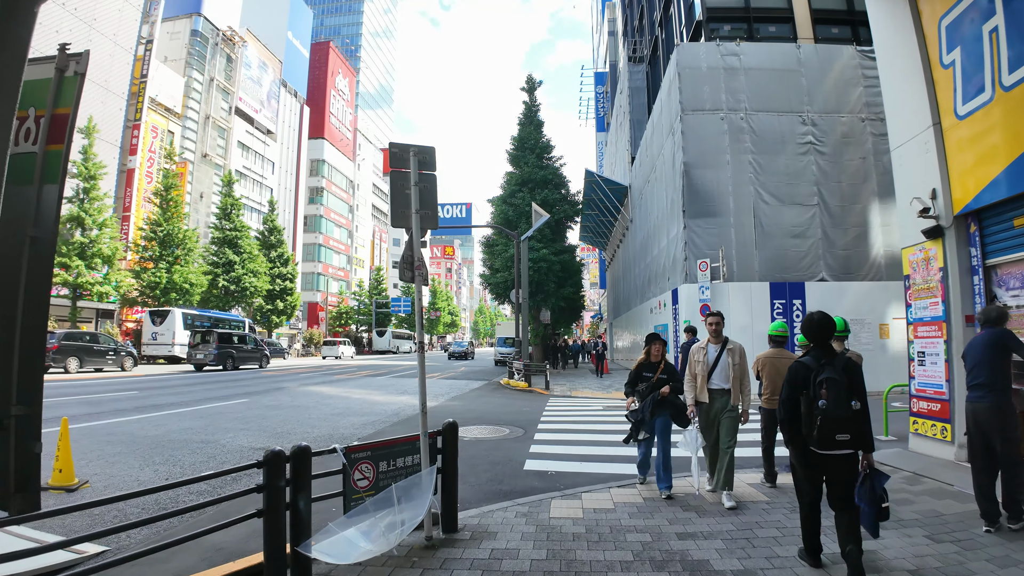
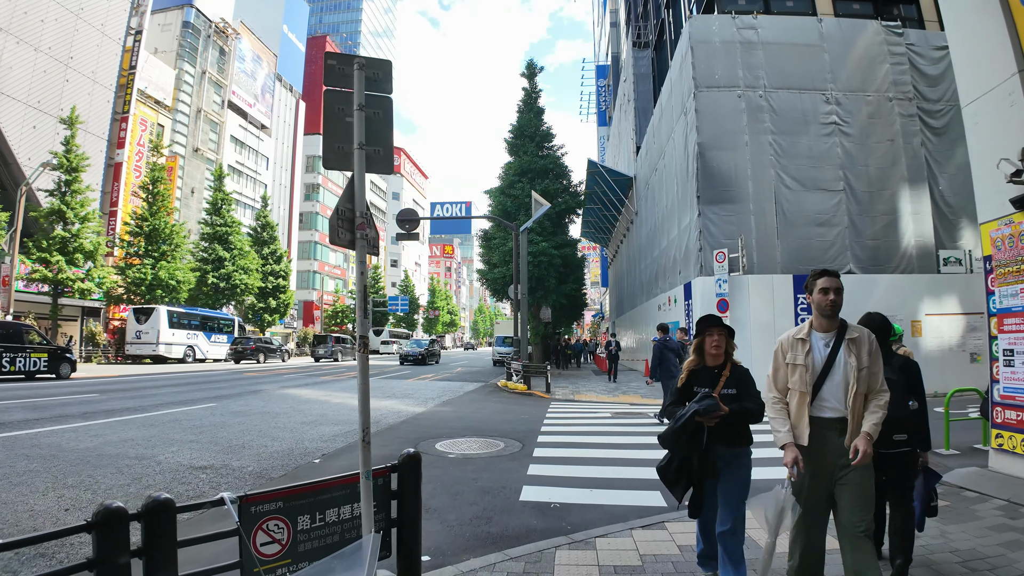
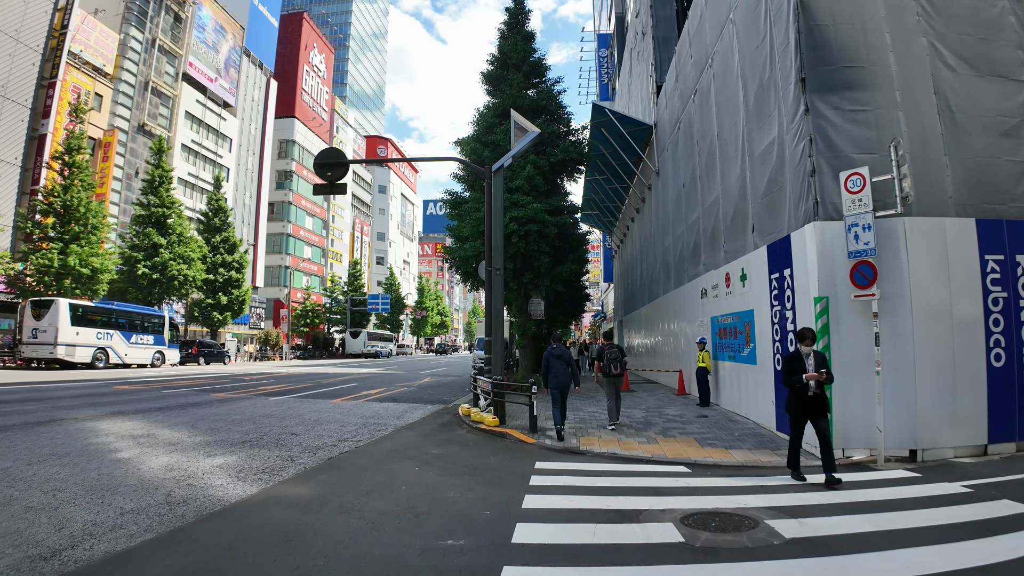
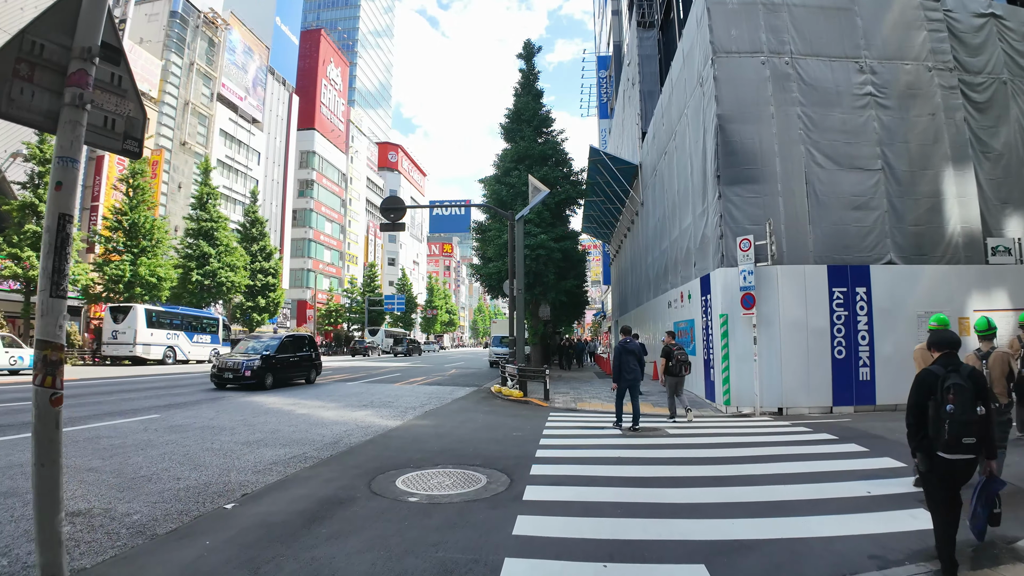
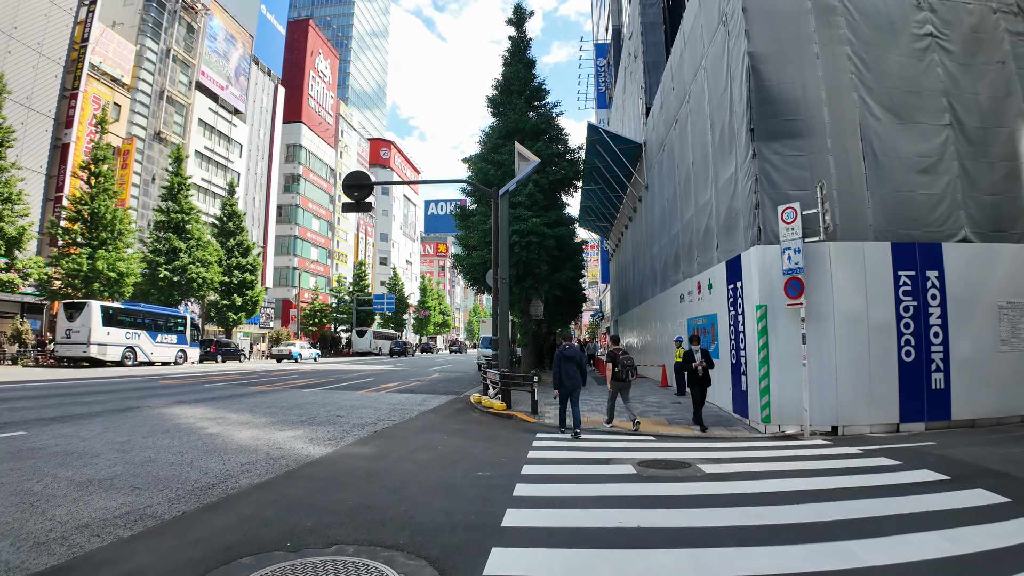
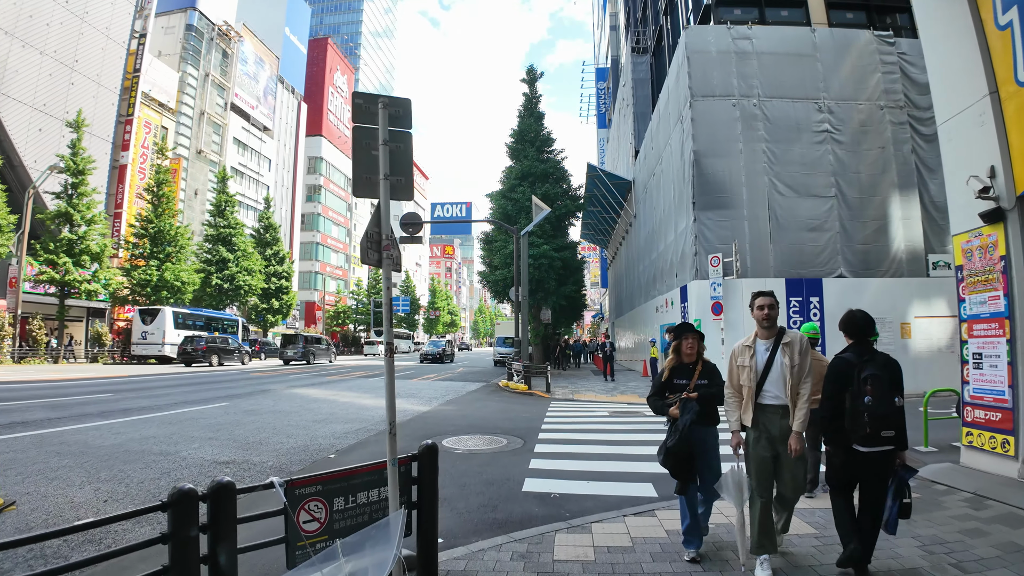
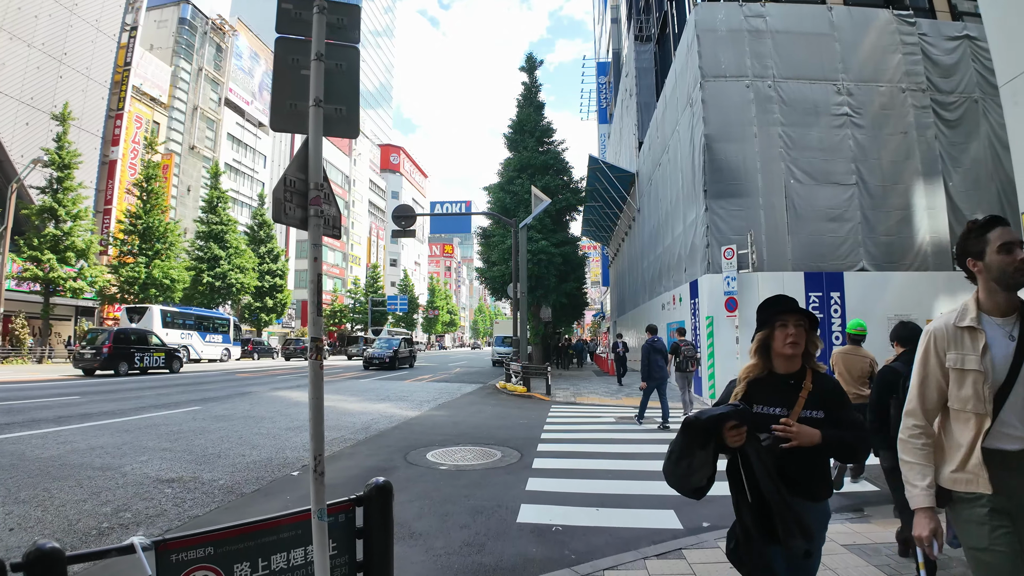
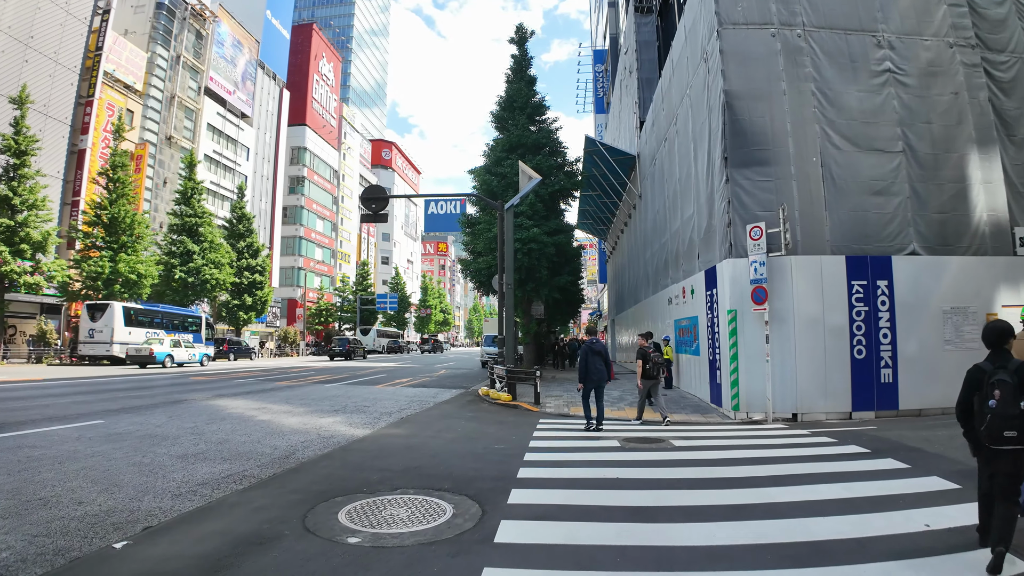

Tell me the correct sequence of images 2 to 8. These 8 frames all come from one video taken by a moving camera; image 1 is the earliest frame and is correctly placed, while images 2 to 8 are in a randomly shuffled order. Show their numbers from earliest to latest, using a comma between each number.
6, 2, 7, 4, 8, 5, 3
